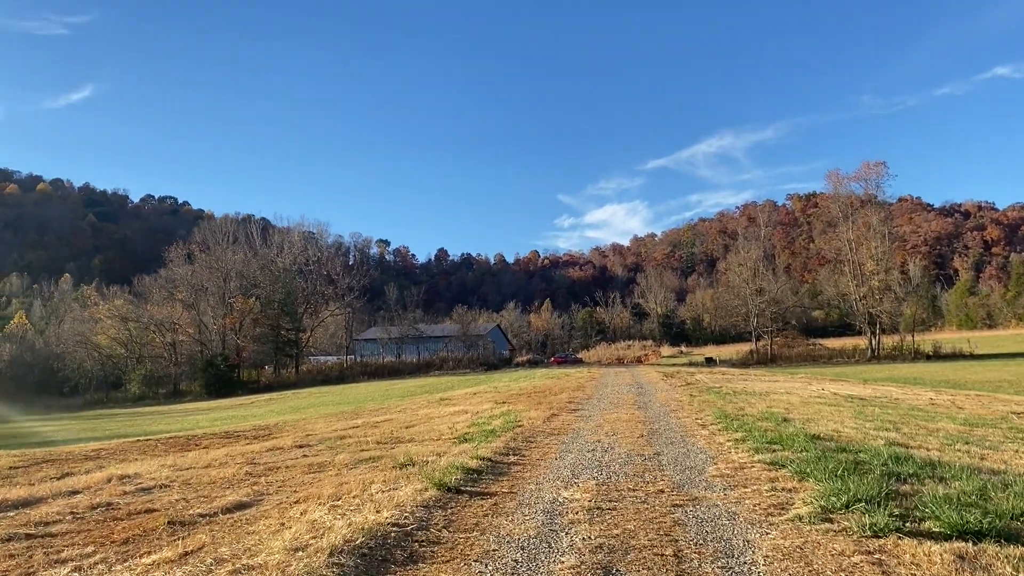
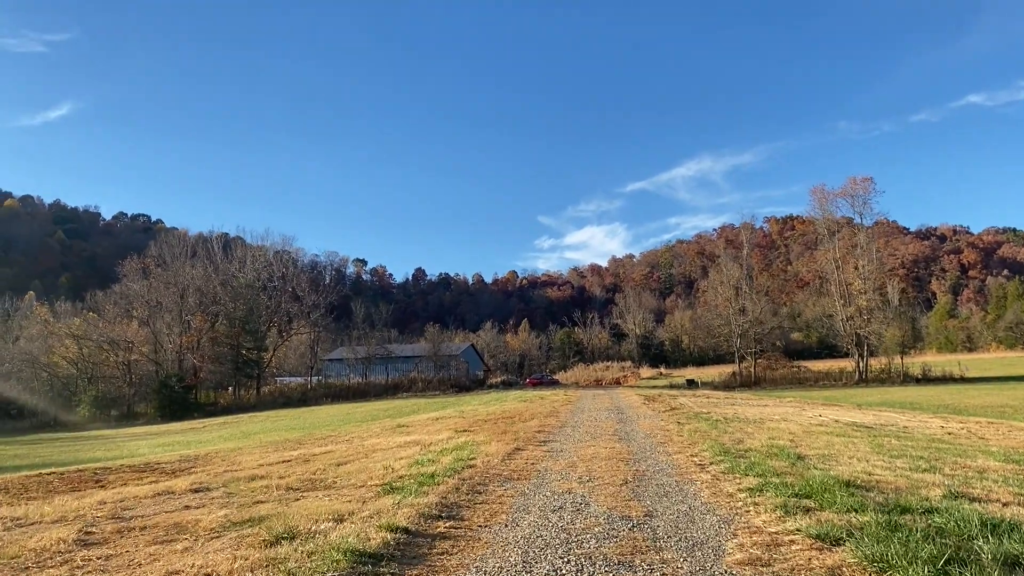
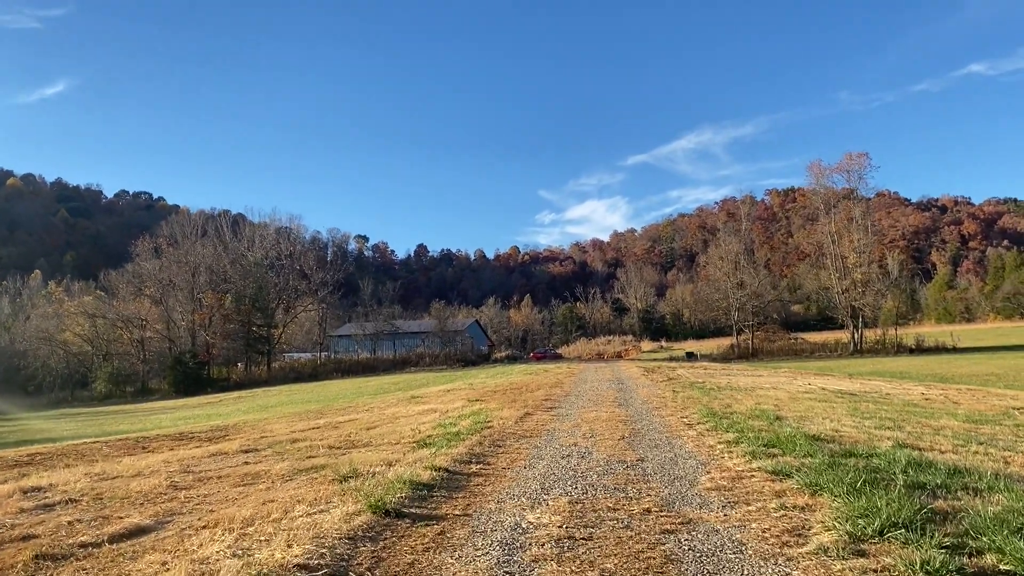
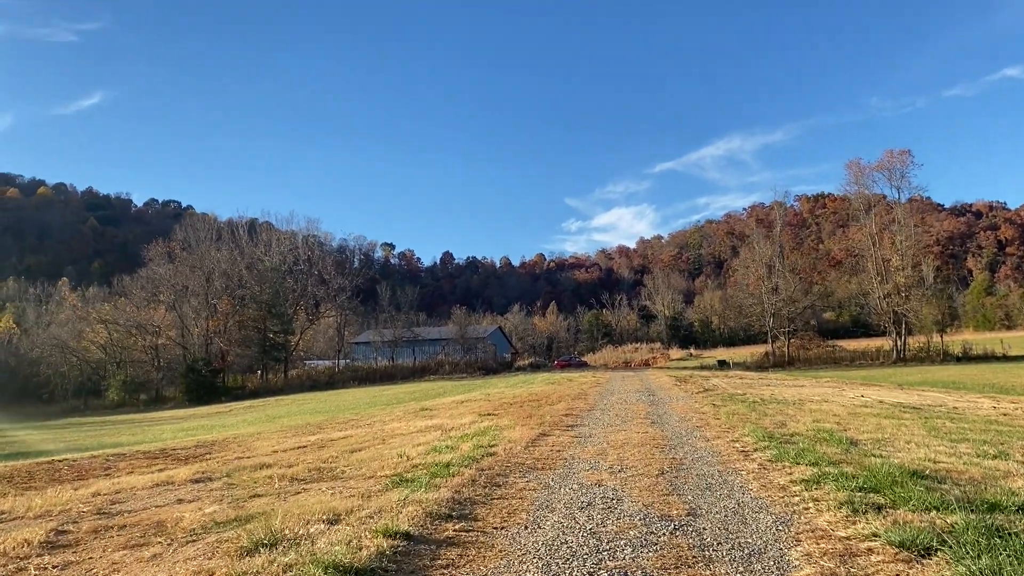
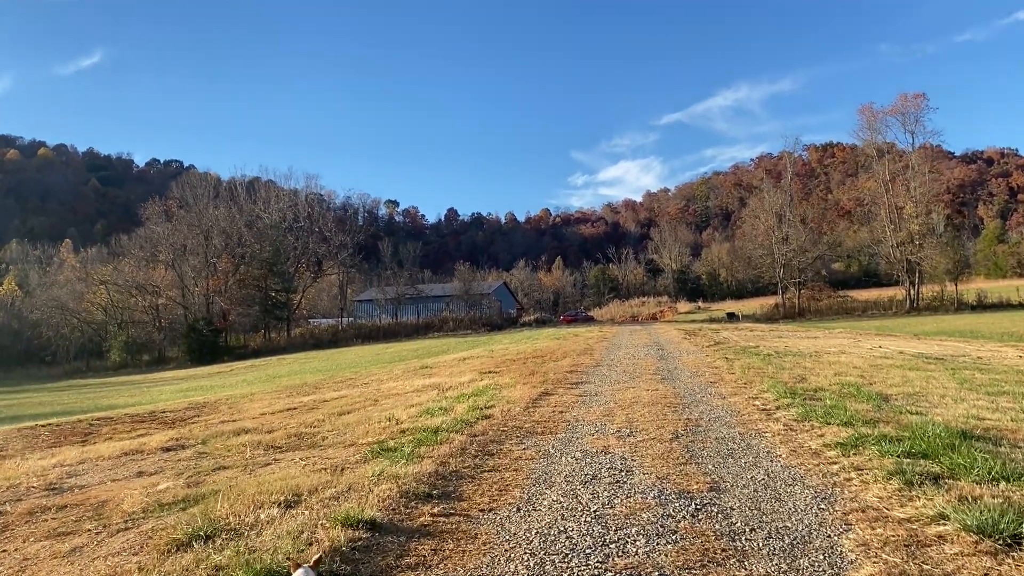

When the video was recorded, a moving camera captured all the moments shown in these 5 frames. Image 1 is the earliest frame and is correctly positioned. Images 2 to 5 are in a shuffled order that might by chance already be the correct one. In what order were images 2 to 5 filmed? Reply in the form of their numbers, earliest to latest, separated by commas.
3, 2, 4, 5
